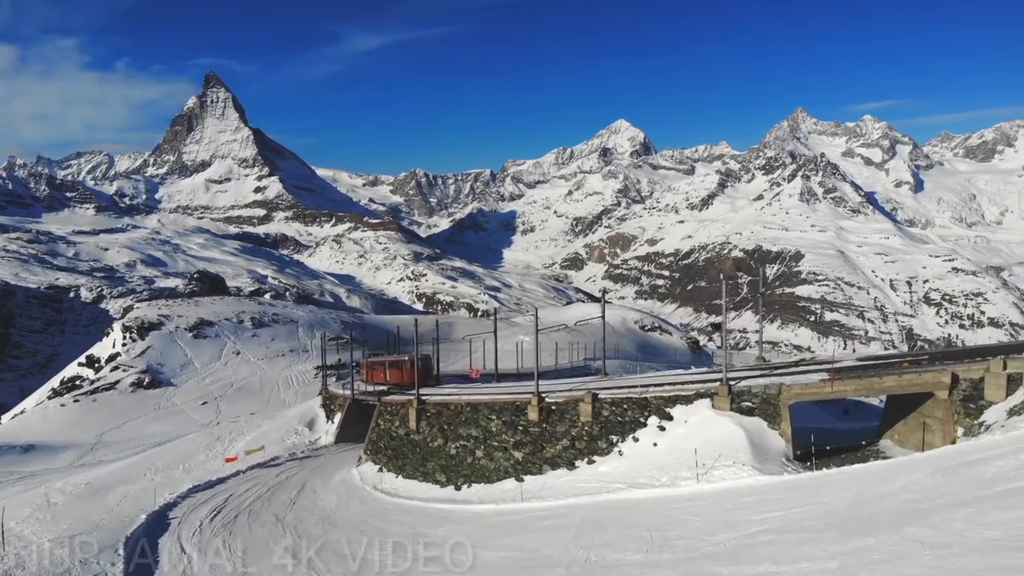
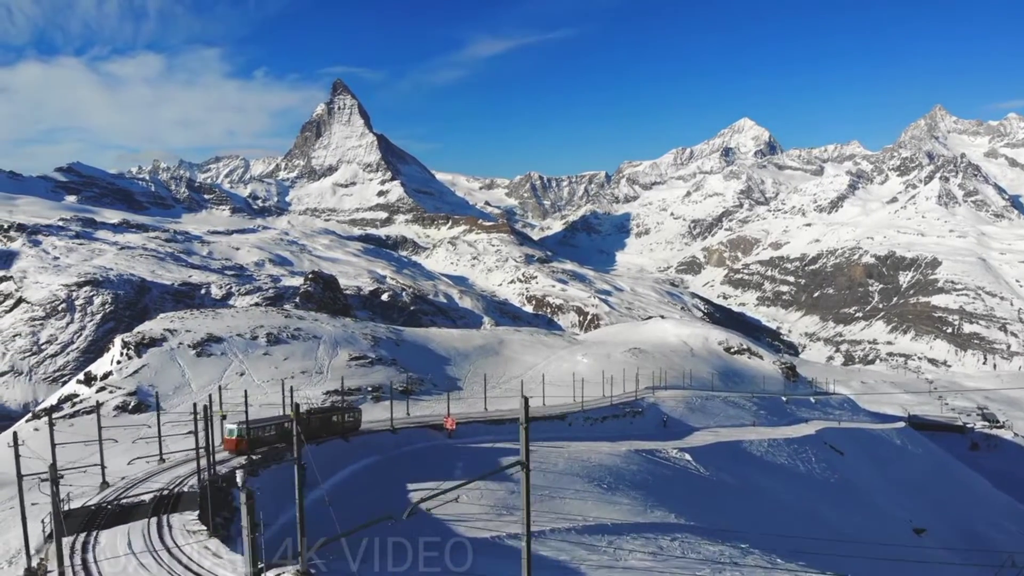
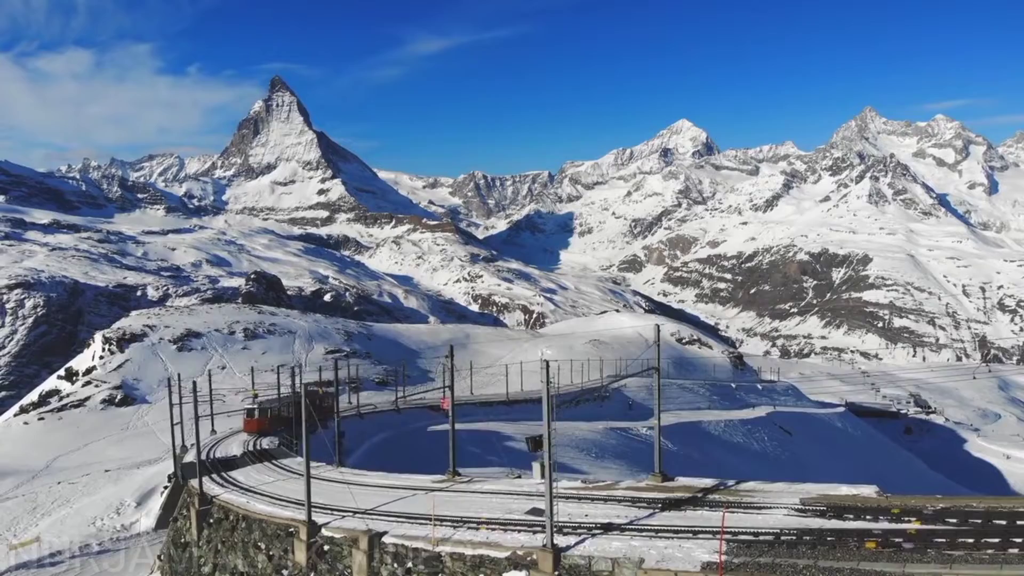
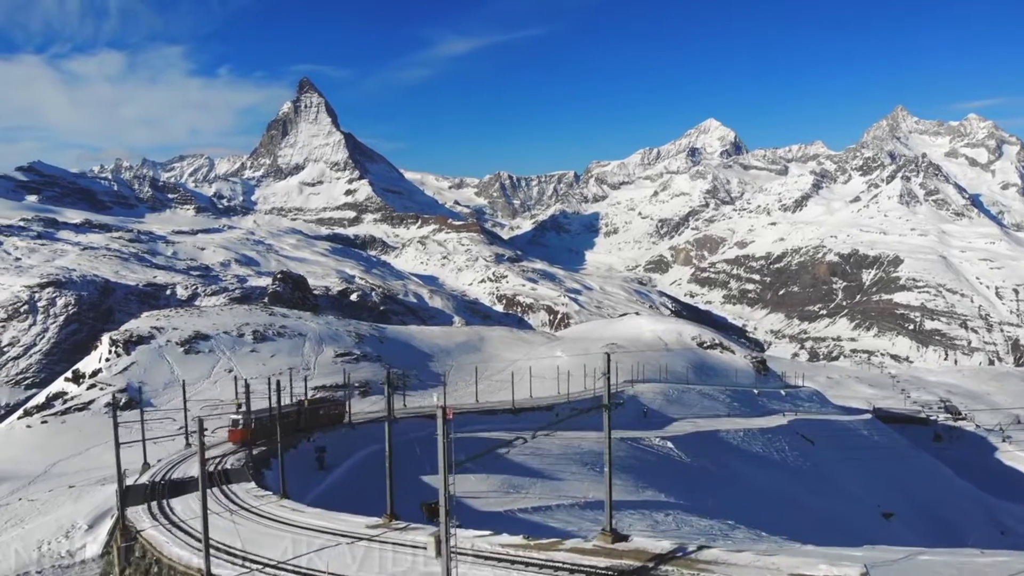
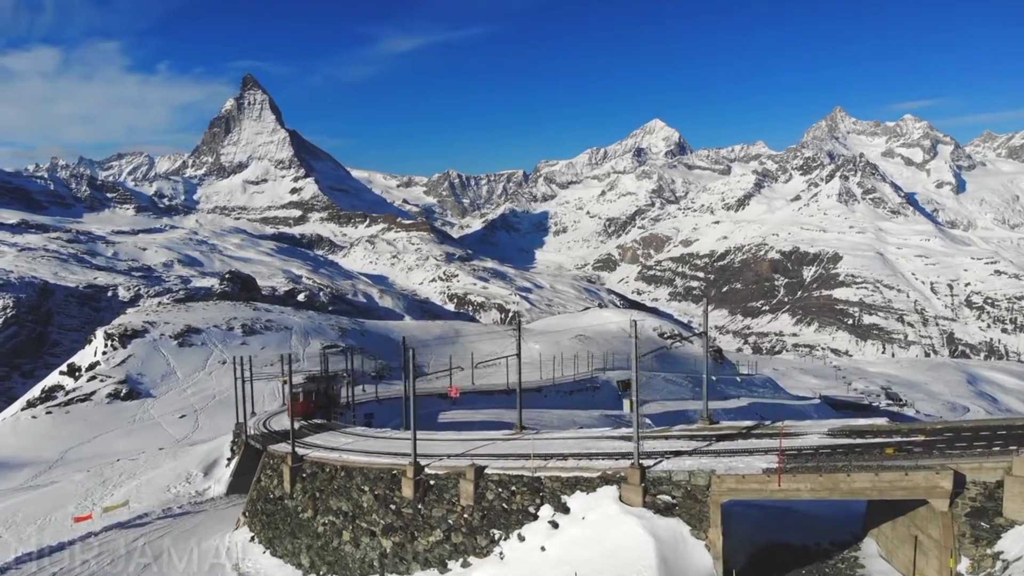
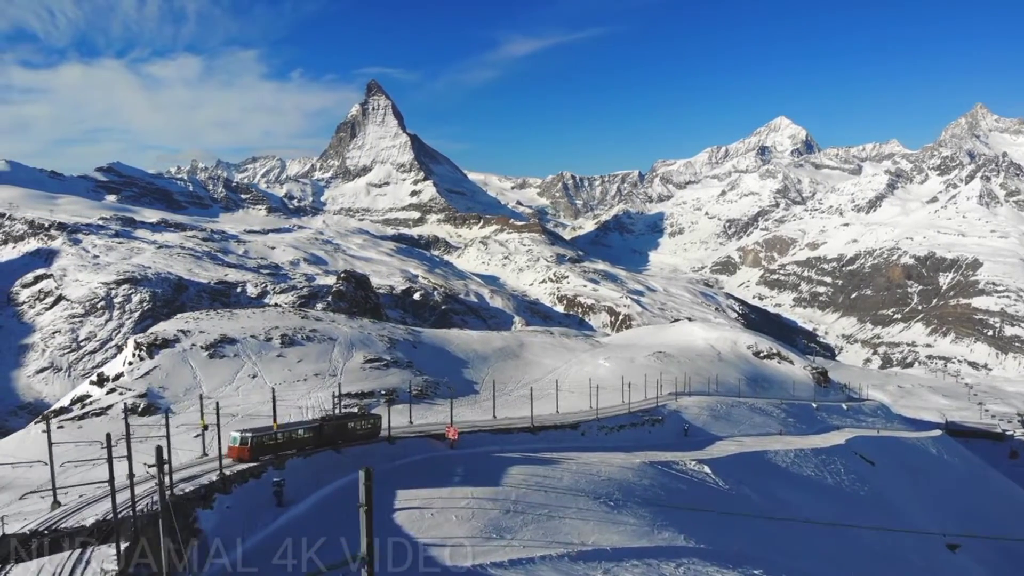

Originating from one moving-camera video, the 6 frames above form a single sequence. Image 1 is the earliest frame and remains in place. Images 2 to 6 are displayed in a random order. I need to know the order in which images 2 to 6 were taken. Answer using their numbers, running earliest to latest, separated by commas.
5, 3, 4, 2, 6
